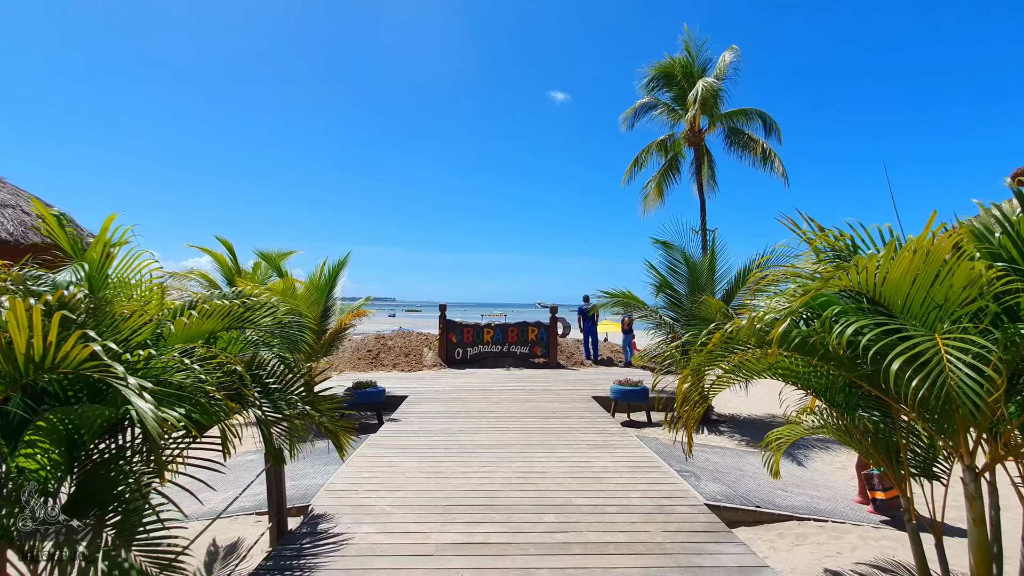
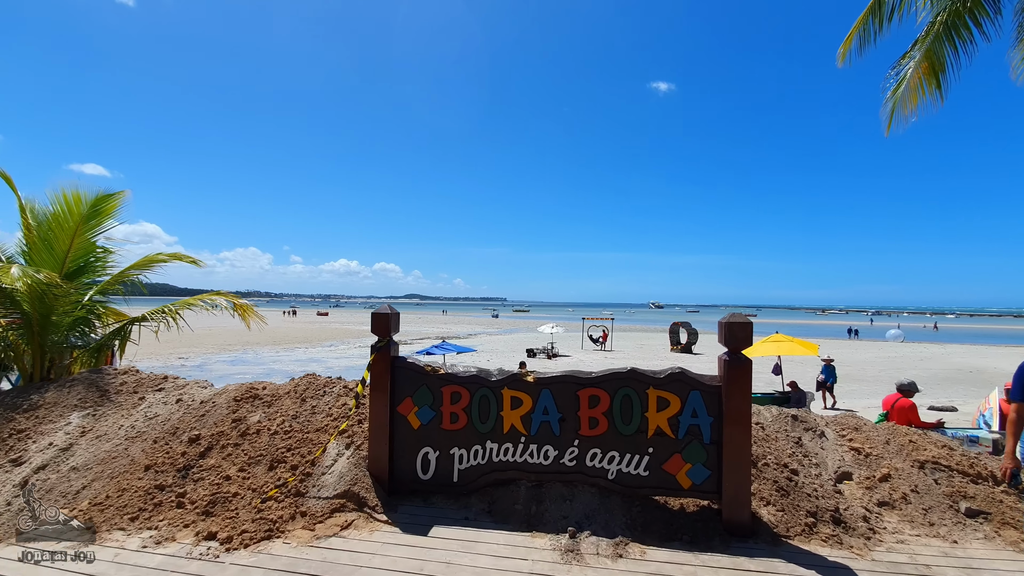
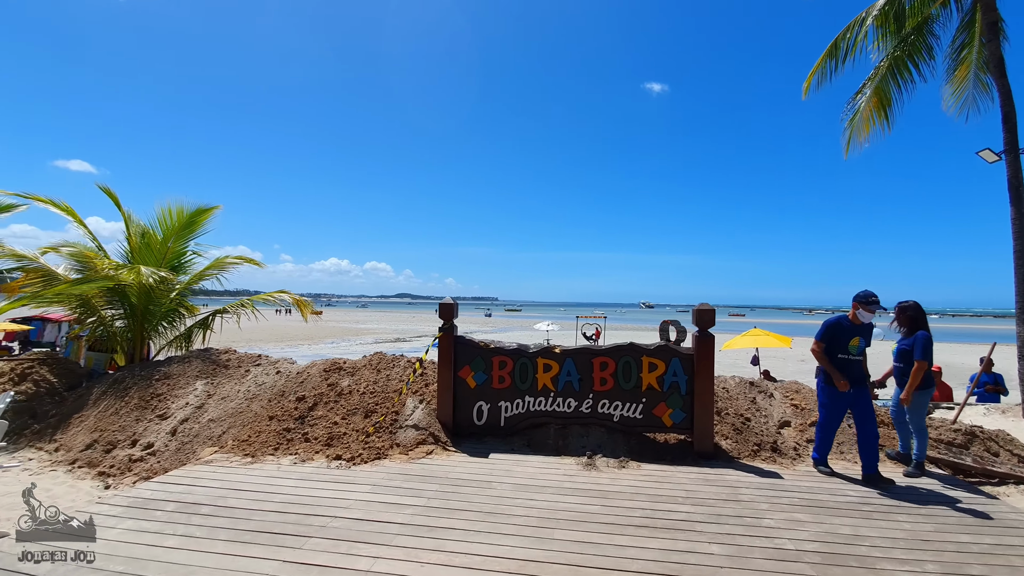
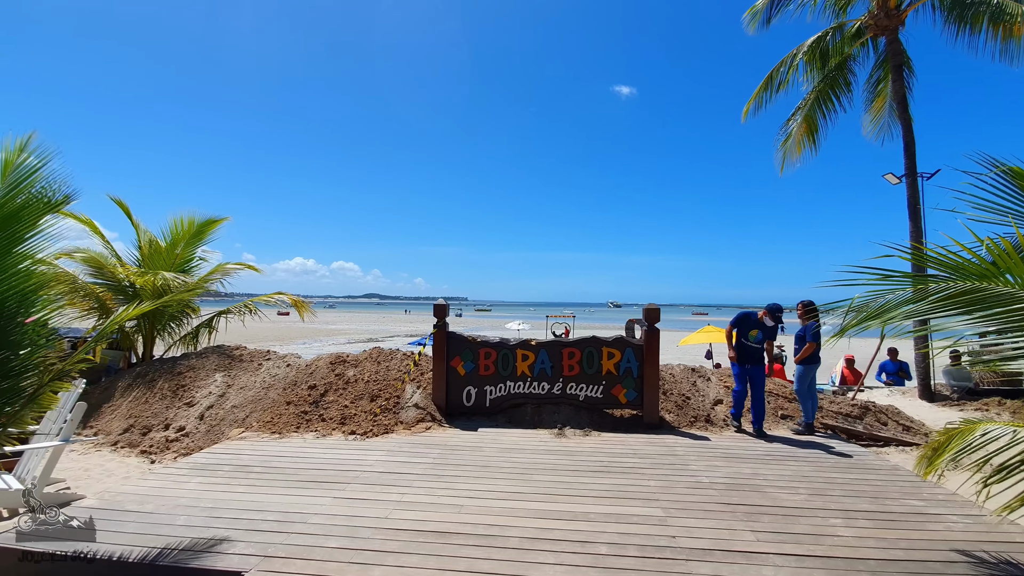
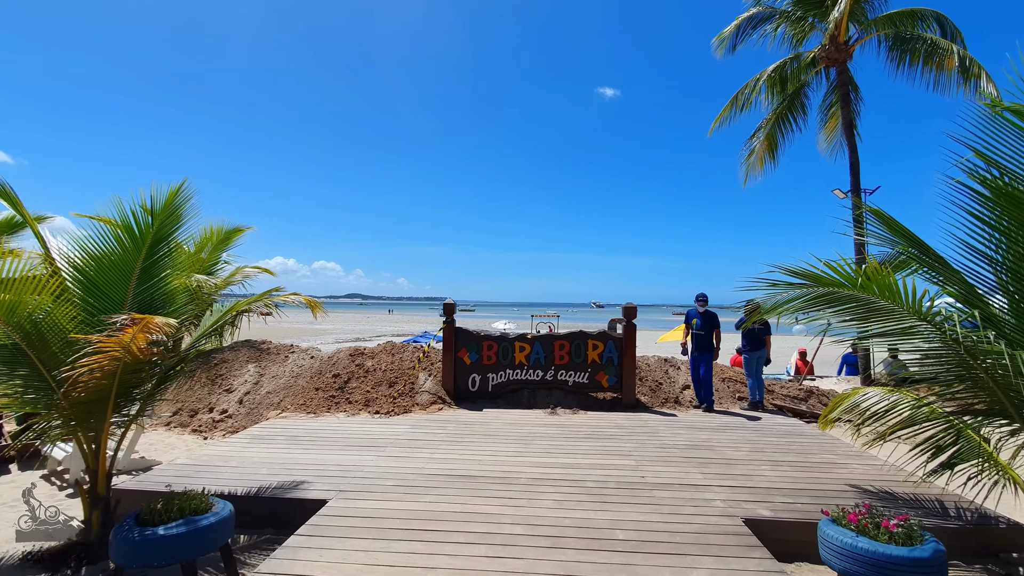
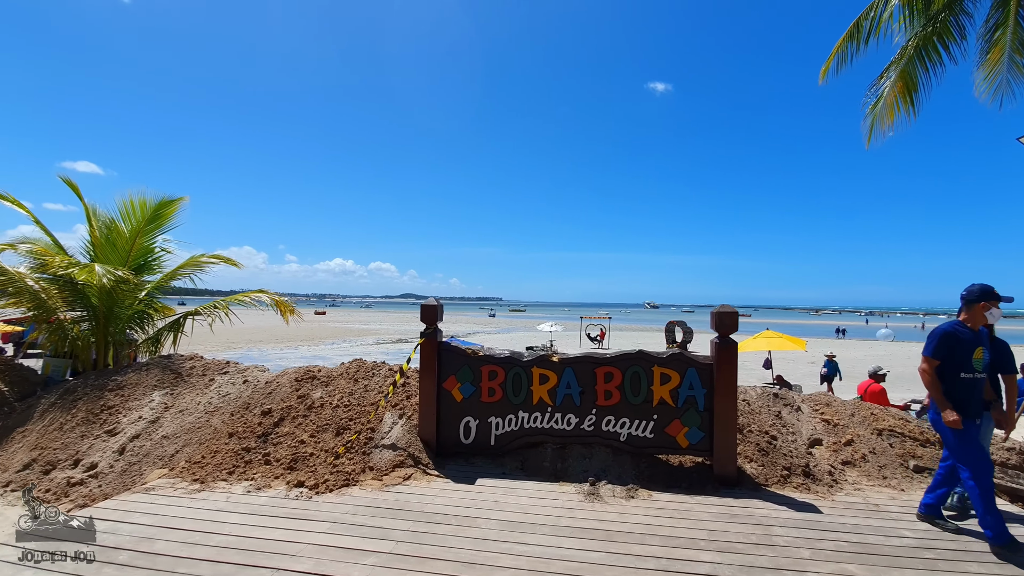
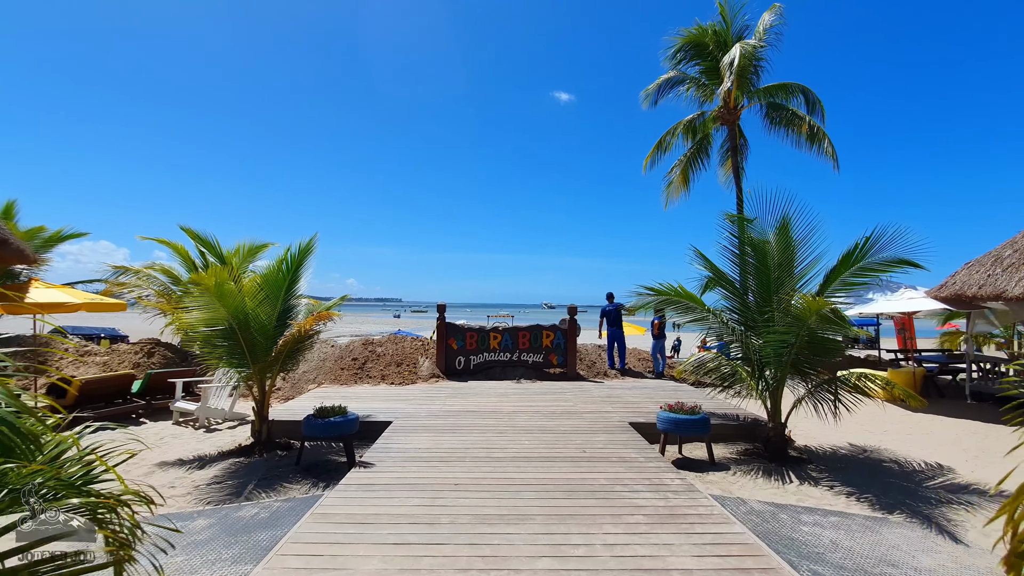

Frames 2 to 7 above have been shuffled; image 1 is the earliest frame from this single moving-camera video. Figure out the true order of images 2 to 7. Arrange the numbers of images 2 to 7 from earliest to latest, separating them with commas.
7, 5, 4, 3, 6, 2
